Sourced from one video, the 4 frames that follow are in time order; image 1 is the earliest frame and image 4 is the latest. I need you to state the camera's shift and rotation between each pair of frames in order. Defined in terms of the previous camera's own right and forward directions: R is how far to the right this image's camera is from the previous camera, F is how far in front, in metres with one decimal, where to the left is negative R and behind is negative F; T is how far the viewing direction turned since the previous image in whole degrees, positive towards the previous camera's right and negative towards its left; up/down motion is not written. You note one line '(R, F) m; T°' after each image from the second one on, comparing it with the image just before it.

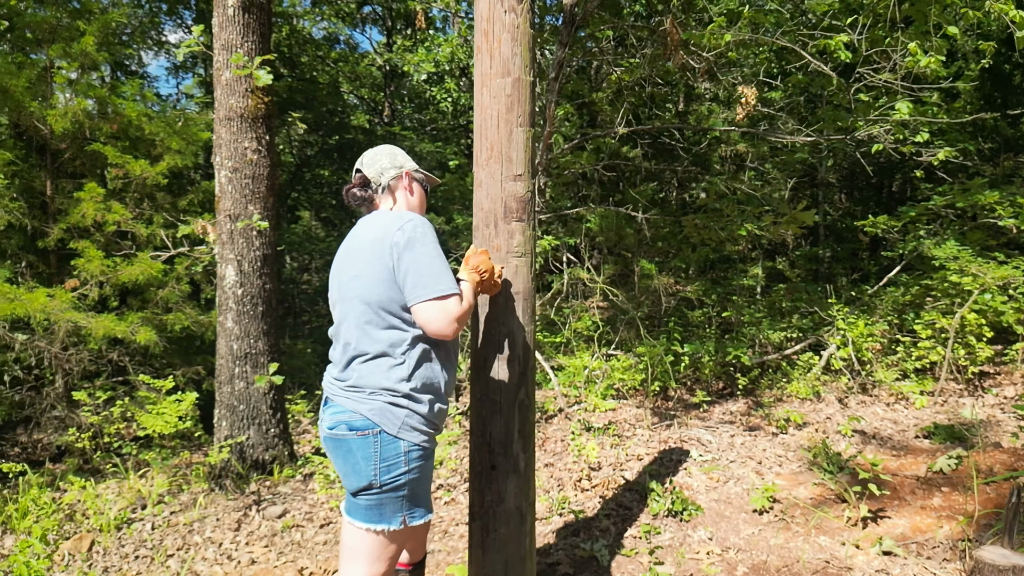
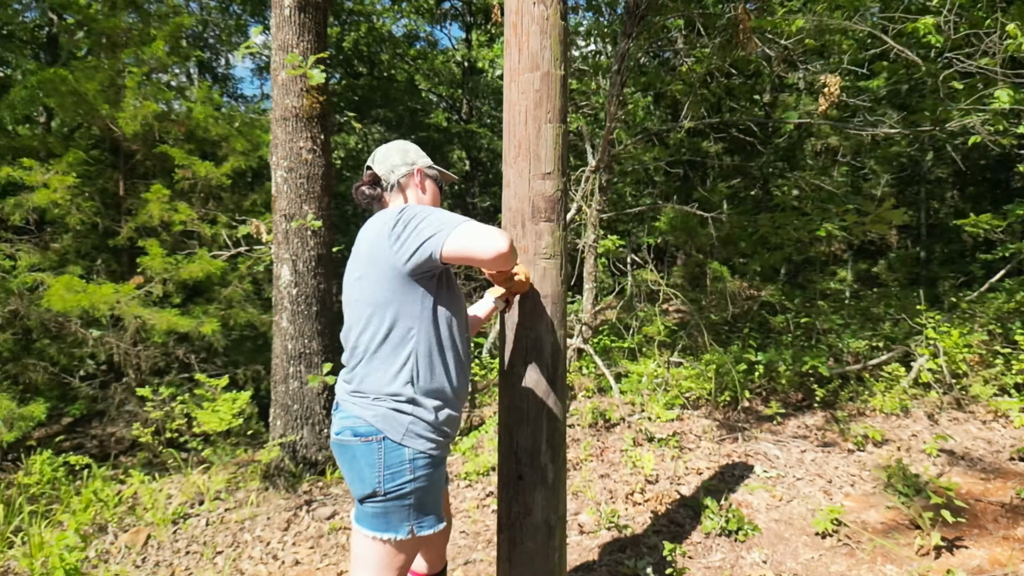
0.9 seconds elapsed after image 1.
(+0.2, +0.2) m; -6°
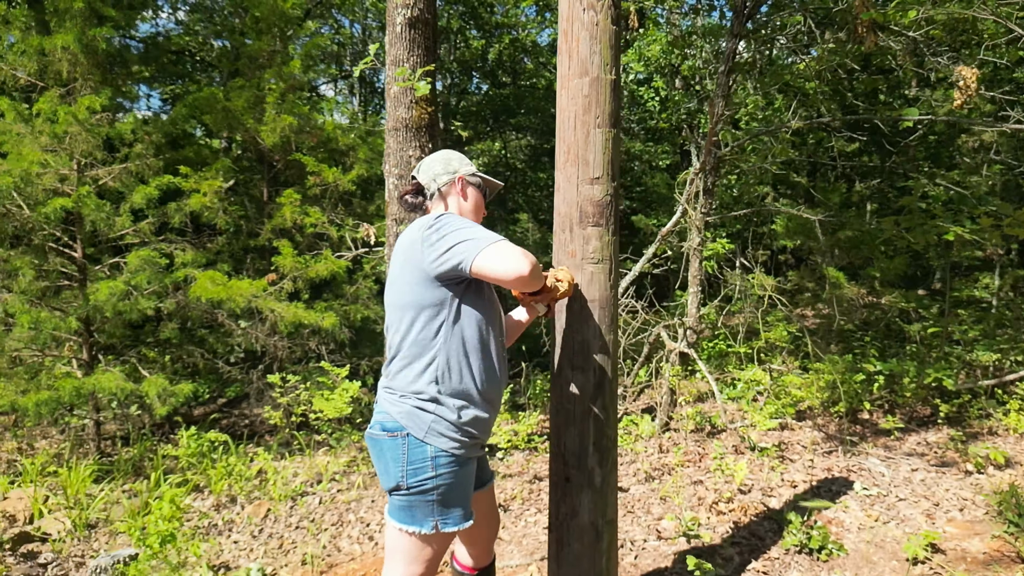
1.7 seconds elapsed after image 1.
(+0.3, -0.1) m; -11°
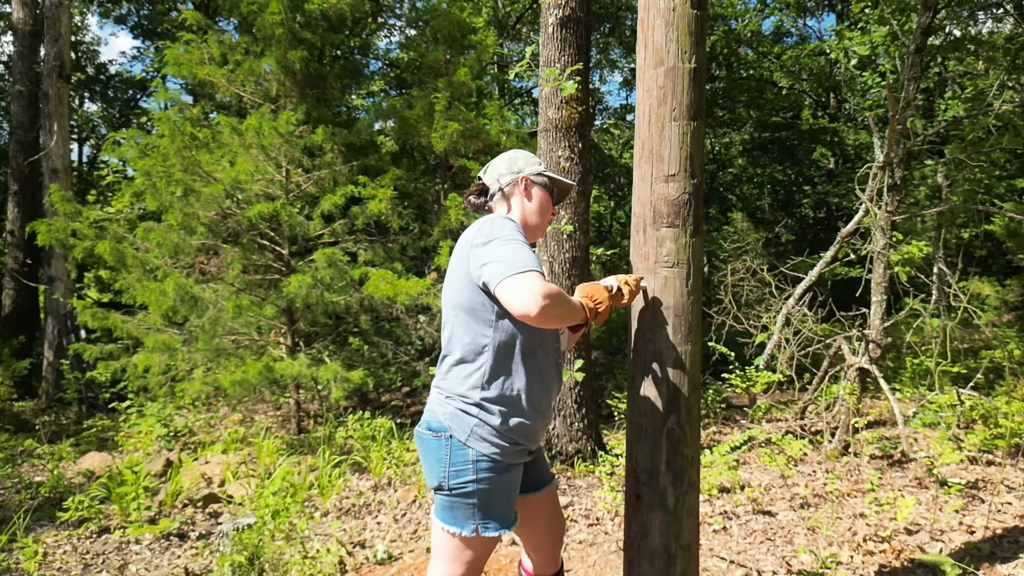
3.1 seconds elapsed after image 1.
(+0.5, +0.1) m; -17°
